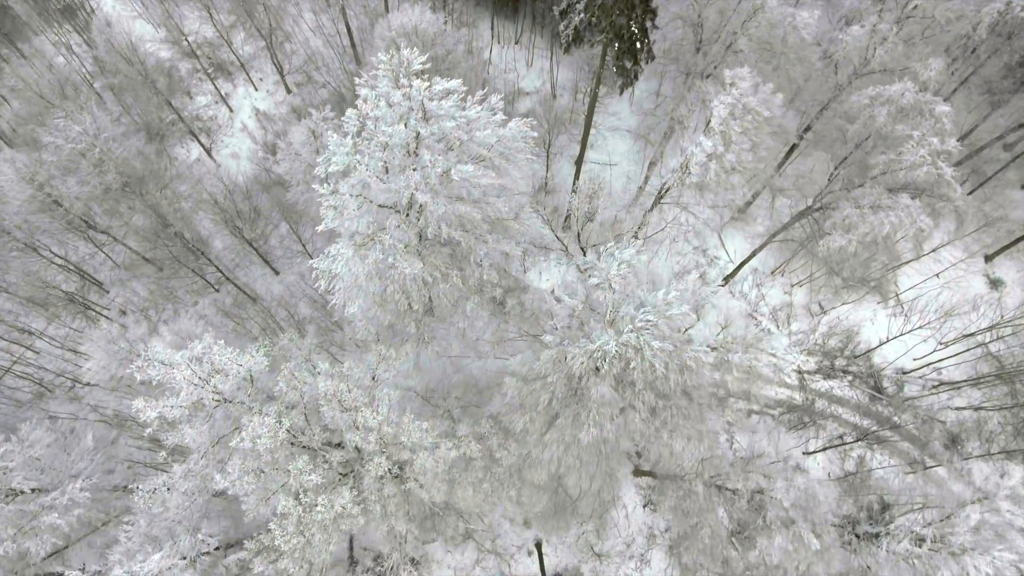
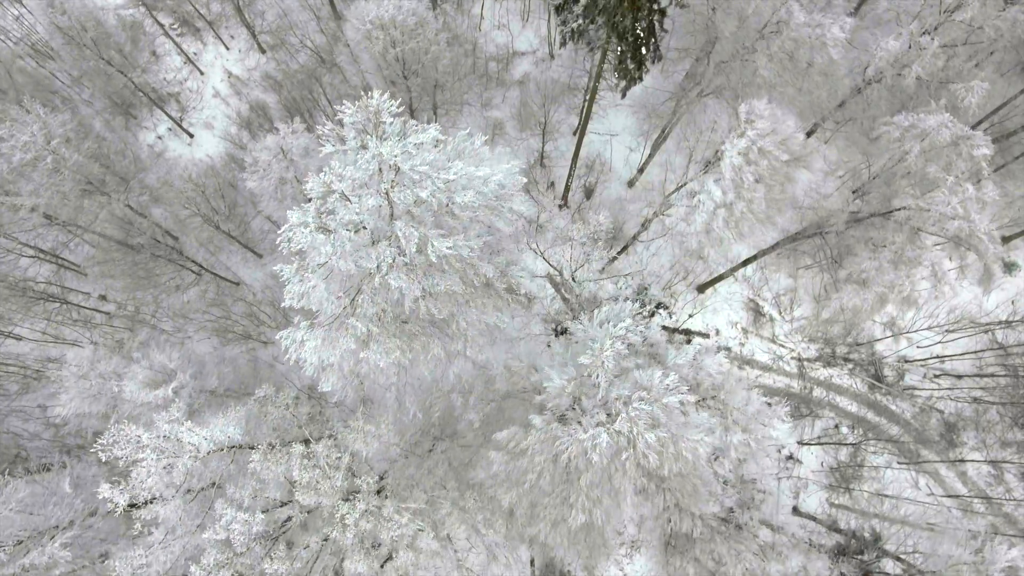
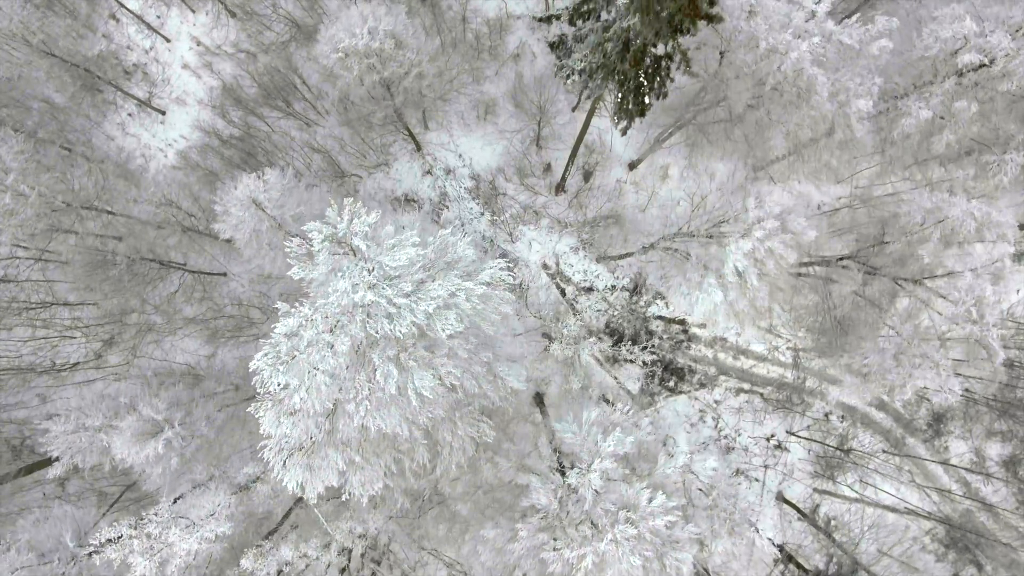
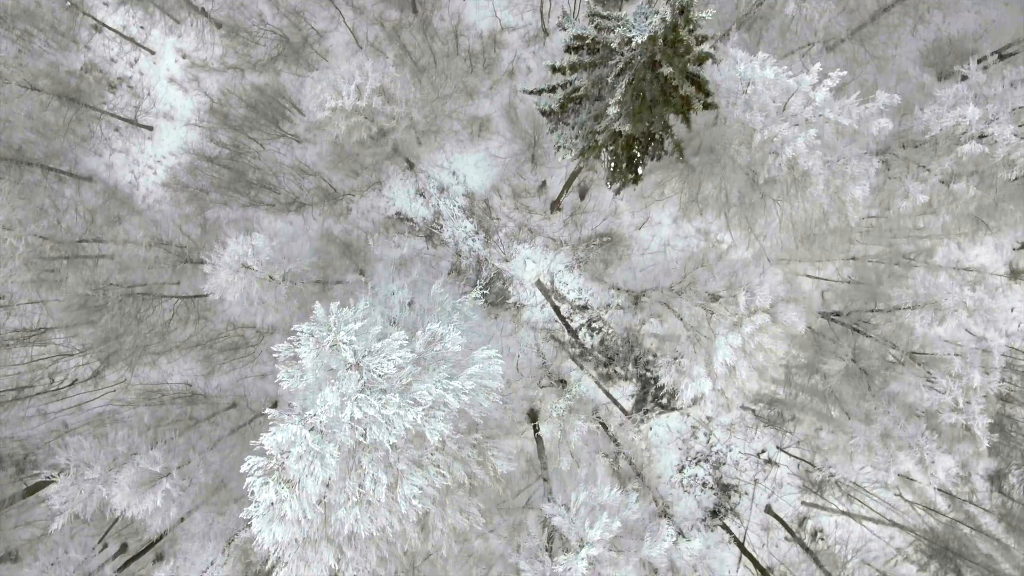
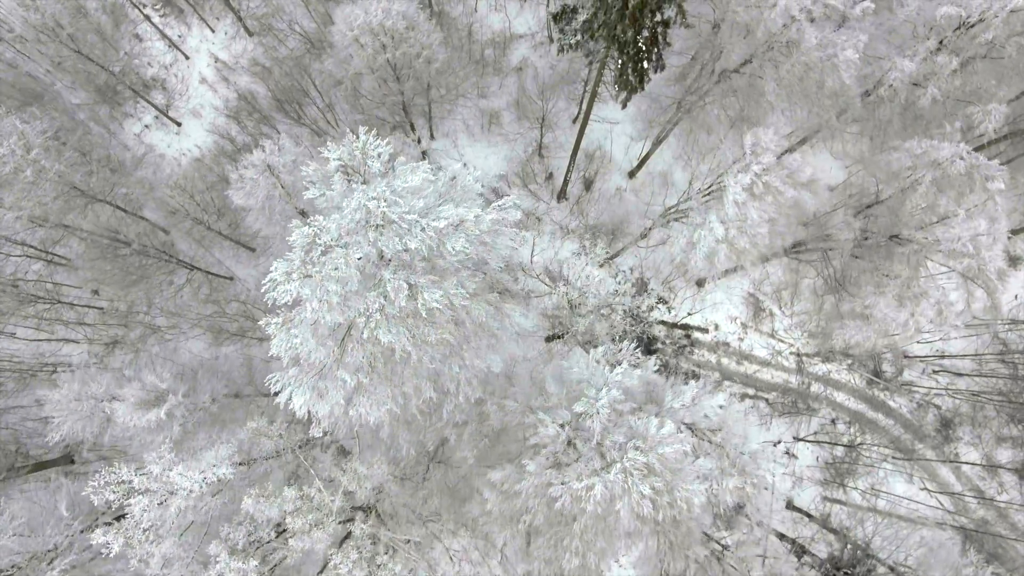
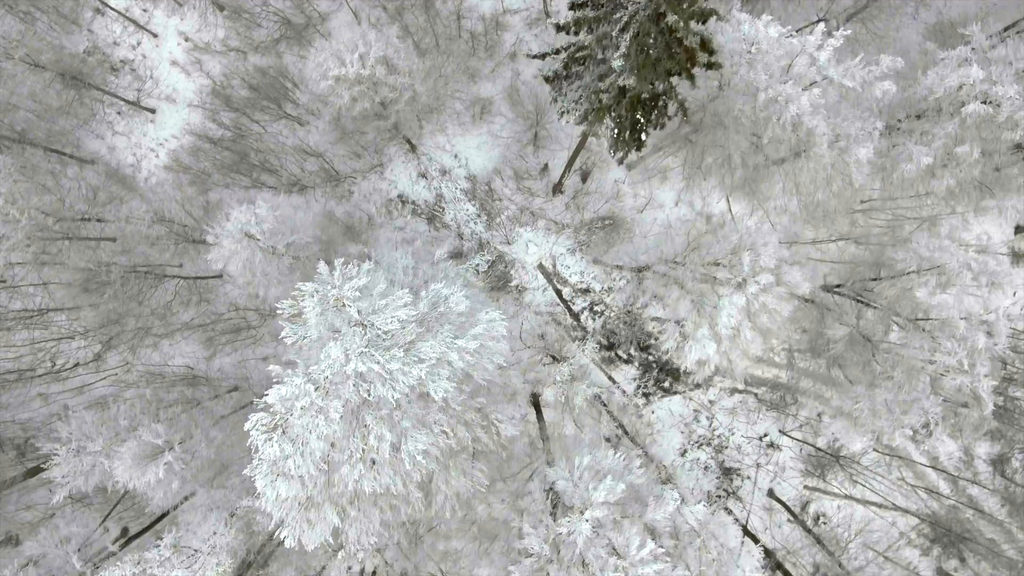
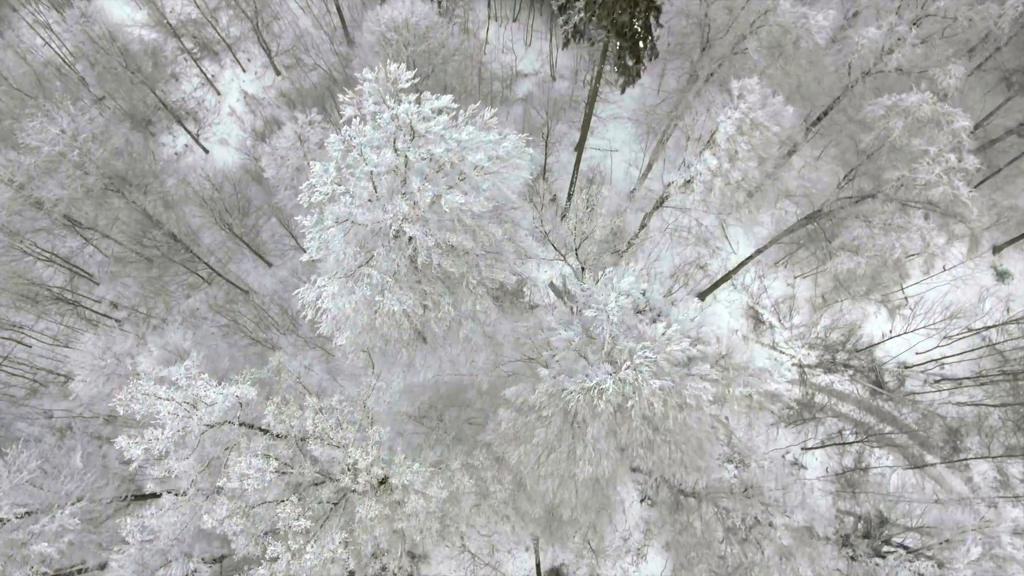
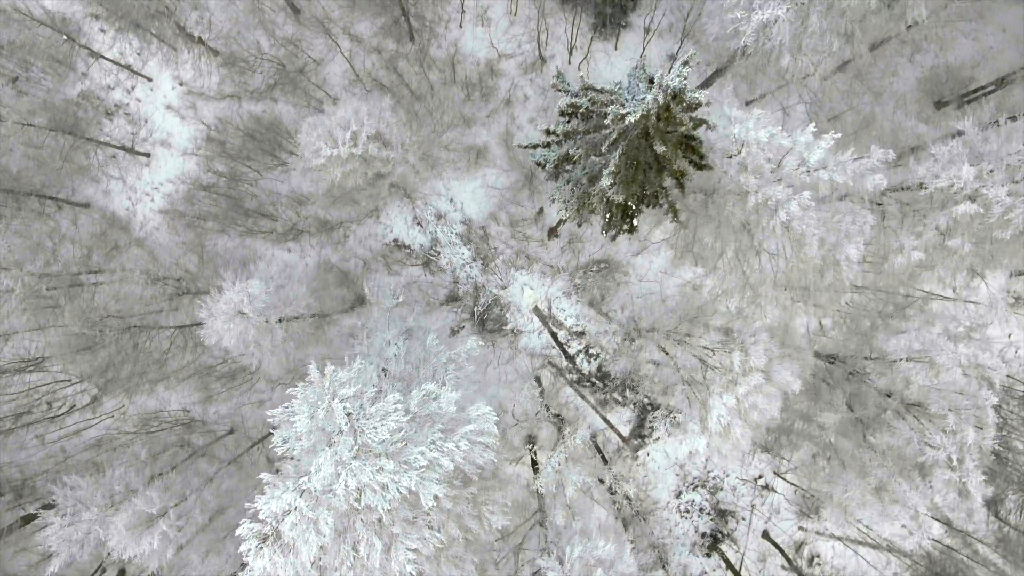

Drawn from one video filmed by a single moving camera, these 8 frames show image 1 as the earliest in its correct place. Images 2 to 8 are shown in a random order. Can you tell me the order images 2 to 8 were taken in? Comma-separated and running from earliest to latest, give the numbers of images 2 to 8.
7, 2, 5, 3, 6, 4, 8
